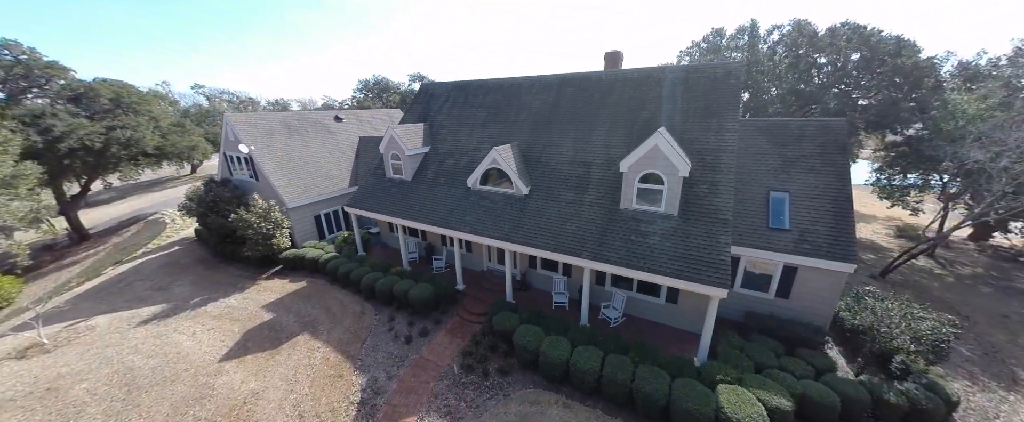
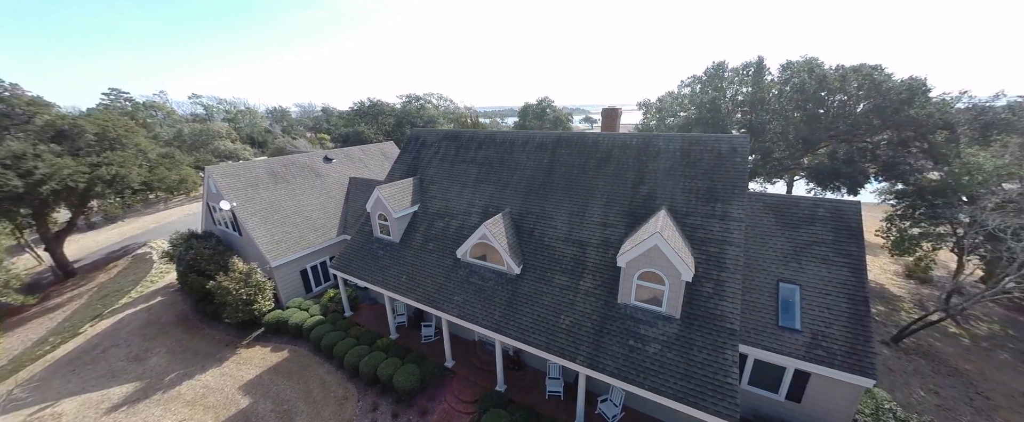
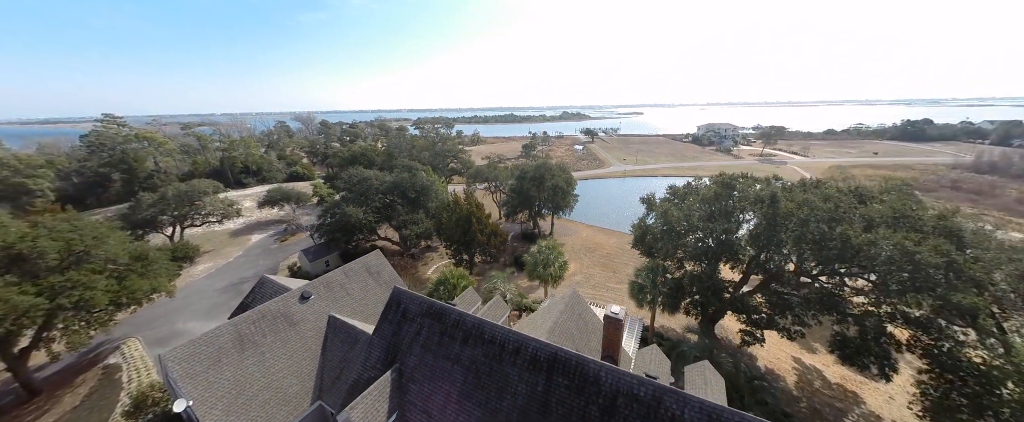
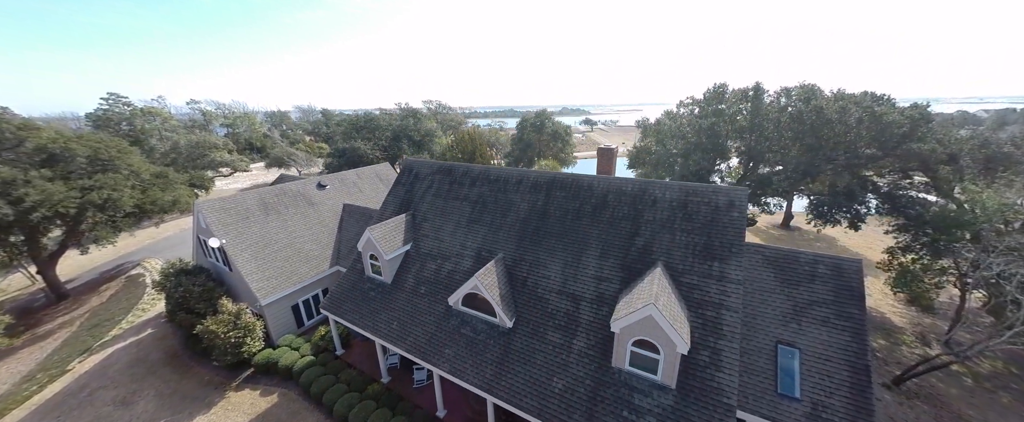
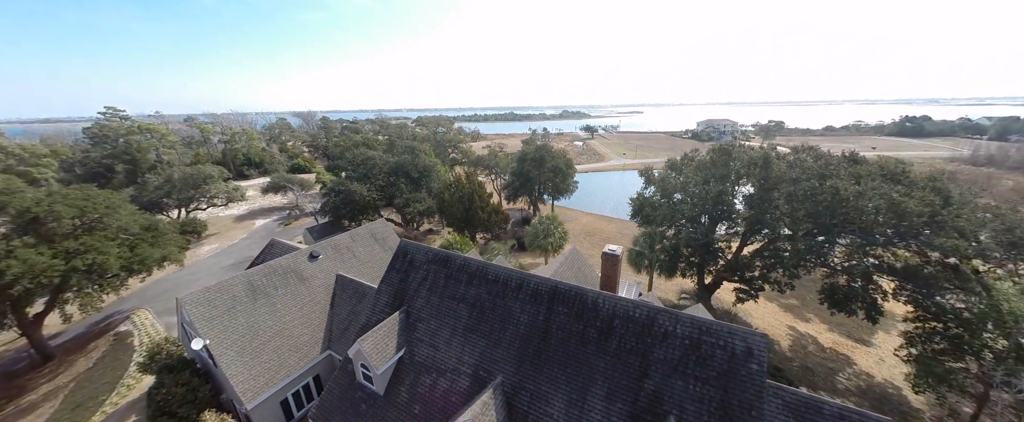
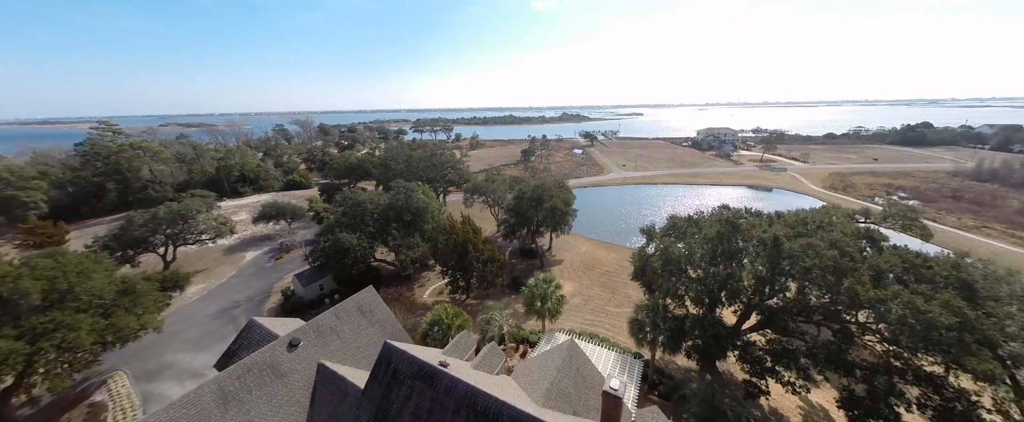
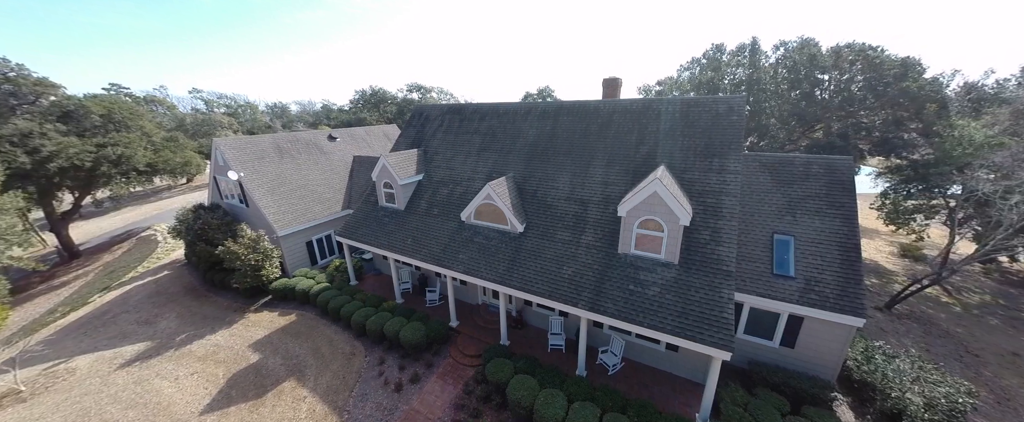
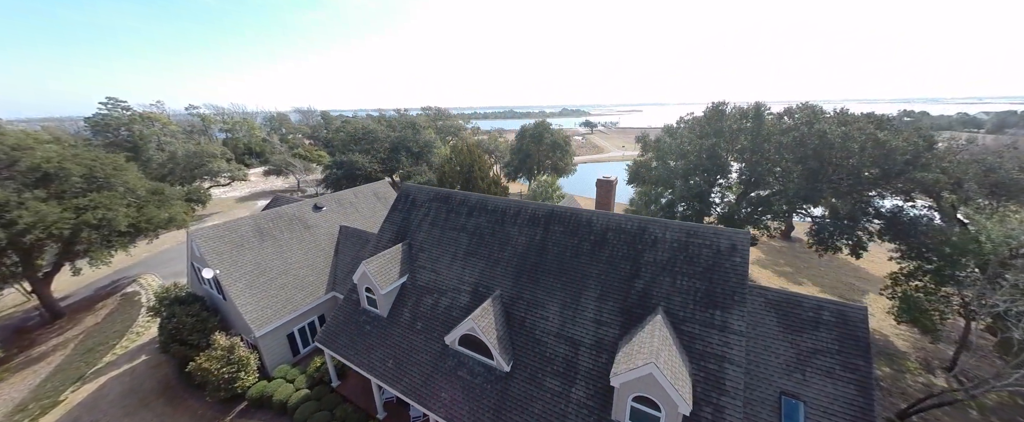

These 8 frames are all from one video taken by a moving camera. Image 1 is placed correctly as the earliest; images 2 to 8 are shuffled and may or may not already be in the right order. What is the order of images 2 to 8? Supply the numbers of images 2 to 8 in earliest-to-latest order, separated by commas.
7, 2, 4, 8, 5, 3, 6
